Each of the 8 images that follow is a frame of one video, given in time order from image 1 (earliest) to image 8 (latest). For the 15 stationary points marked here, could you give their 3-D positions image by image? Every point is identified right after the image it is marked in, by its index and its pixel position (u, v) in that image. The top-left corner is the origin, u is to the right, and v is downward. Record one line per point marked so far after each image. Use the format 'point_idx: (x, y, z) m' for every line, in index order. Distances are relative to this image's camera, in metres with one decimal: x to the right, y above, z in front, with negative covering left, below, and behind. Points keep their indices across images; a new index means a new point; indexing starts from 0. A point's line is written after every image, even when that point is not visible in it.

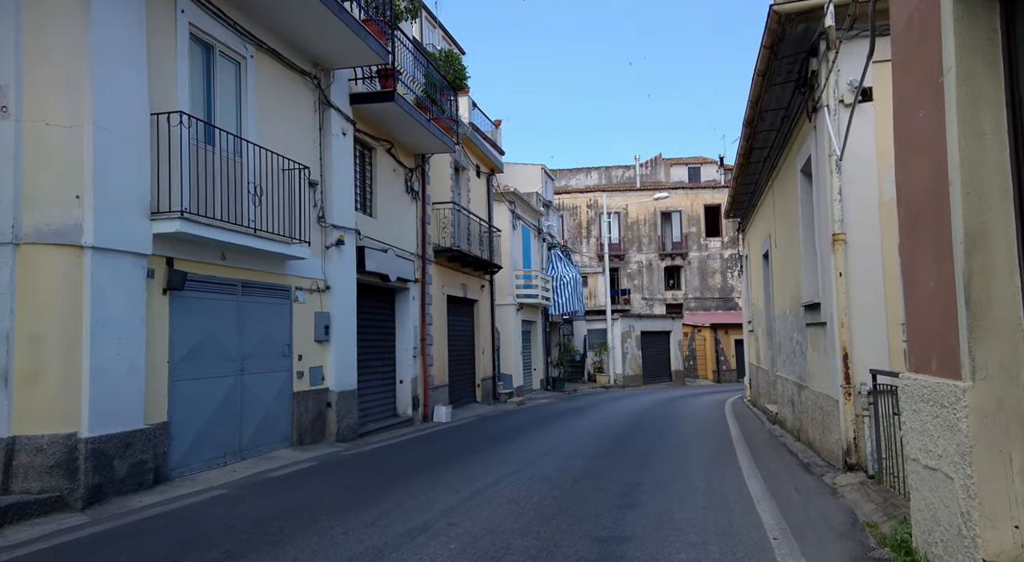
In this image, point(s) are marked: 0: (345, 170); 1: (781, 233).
0: (-2.6, +1.8, +12.4) m
1: (+4.6, +0.8, +13.1) m
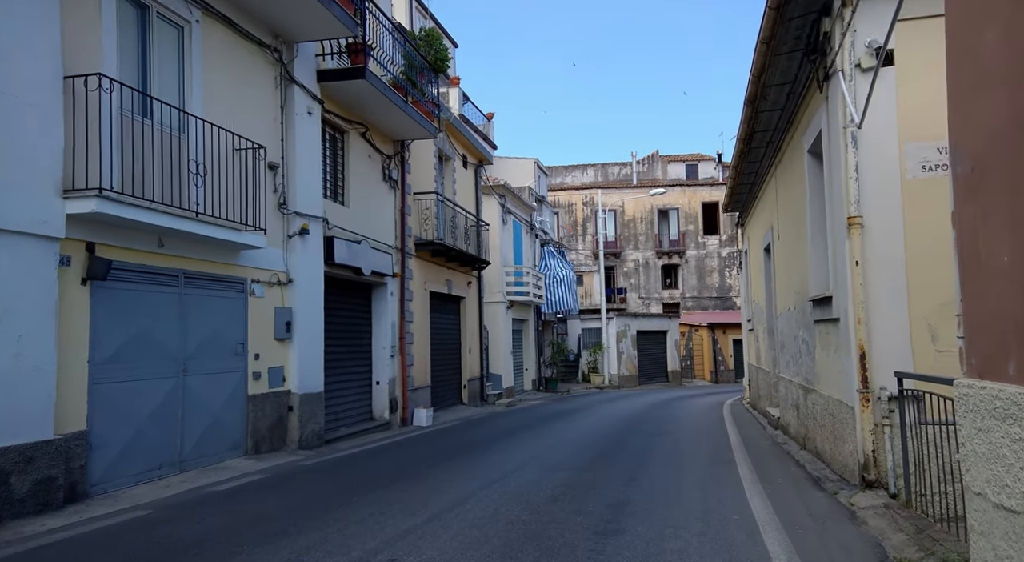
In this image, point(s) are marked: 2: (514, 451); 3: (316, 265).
0: (-2.9, +1.9, +11.3) m
1: (+4.3, +0.9, +12.1) m
2: (0.0, -2.8, +12.9) m
3: (-2.9, +0.2, +11.4) m
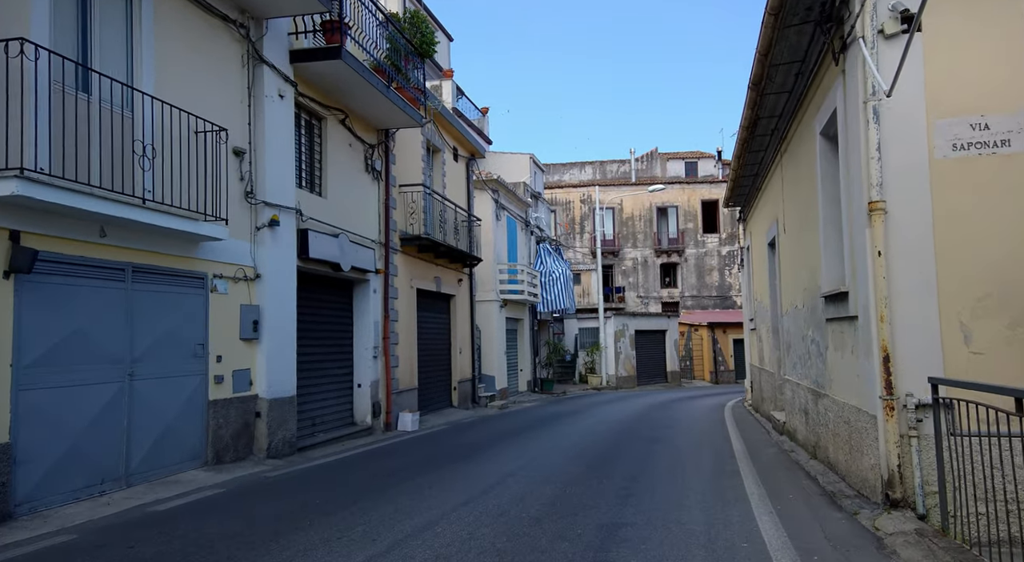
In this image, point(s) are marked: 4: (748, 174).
0: (-3.1, +1.9, +10.5) m
1: (+4.1, +1.0, +11.3) m
2: (-0.2, -2.7, +12.1) m
3: (-3.0, +0.3, +10.6) m
4: (+4.8, +2.2, +15.8) m
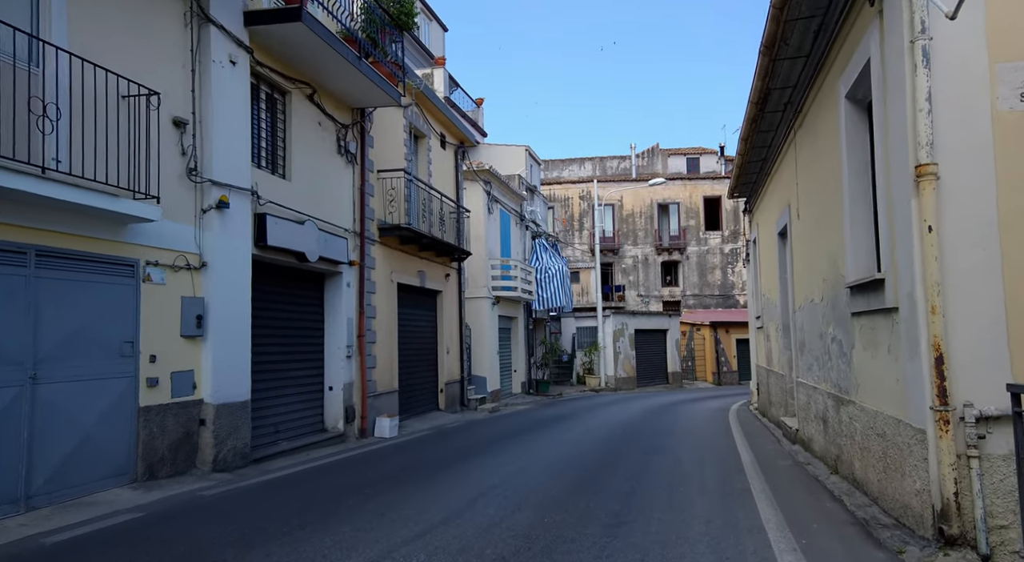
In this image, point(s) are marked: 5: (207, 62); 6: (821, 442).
0: (-3.3, +2.1, +9.3) m
1: (+3.9, +1.1, +10.2) m
2: (-0.4, -2.6, +10.9) m
3: (-3.3, +0.4, +9.4) m
4: (+4.6, +2.3, +14.6) m
5: (-3.5, +2.5, +8.9) m
6: (+3.7, -2.0, +9.4) m
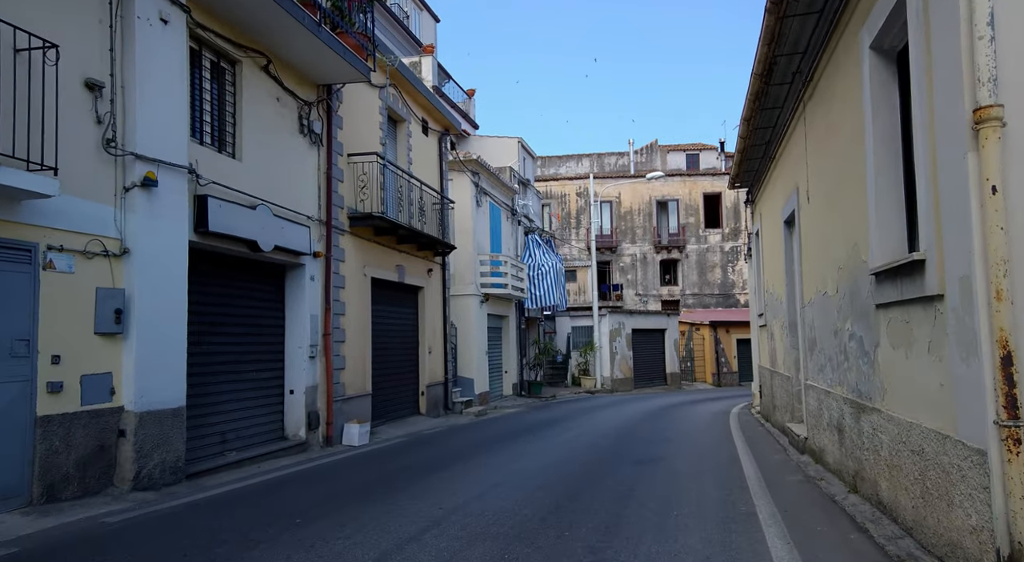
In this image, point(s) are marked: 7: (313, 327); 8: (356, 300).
0: (-3.6, +2.2, +8.2) m
1: (+3.5, +1.2, +9.0) m
2: (-0.7, -2.5, +9.7) m
3: (-3.6, +0.5, +8.2) m
4: (+4.3, +2.4, +13.5) m
5: (-3.8, +2.6, +7.7) m
6: (+3.4, -1.8, +8.2) m
7: (-3.0, -0.7, +11.8) m
8: (-2.7, -0.3, +13.4) m
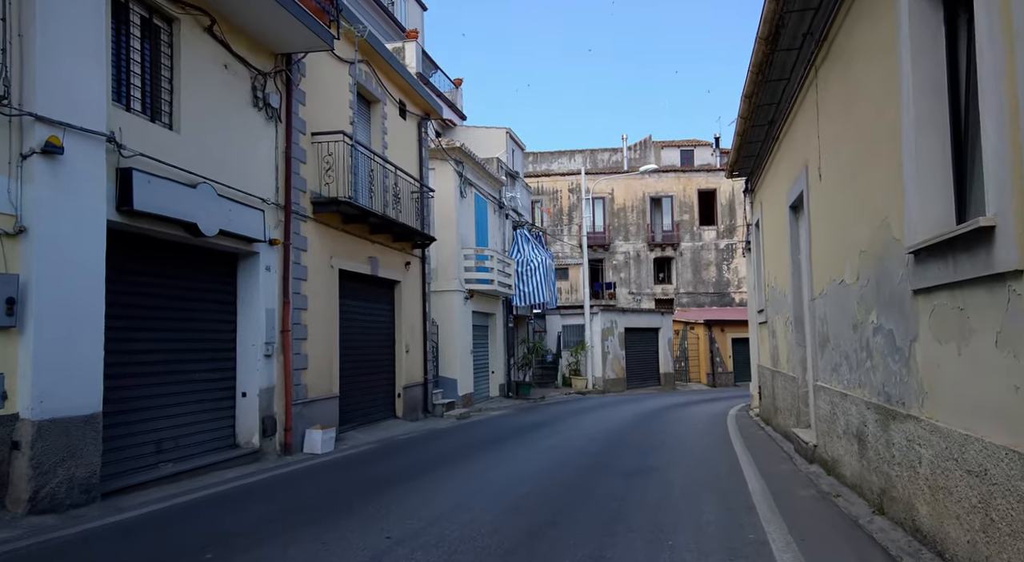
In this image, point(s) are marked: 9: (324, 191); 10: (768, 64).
0: (-3.9, +2.3, +7.0) m
1: (+3.3, +1.3, +7.9) m
2: (-1.0, -2.4, +8.6) m
3: (-3.9, +0.7, +7.1) m
4: (+4.0, +2.6, +12.4) m
5: (-4.1, +2.8, +6.6) m
6: (+3.1, -1.7, +7.1) m
7: (-3.3, -0.6, +10.7) m
8: (-3.0, -0.2, +12.3) m
9: (-3.0, +1.4, +12.2) m
10: (+3.2, +2.7, +9.8) m
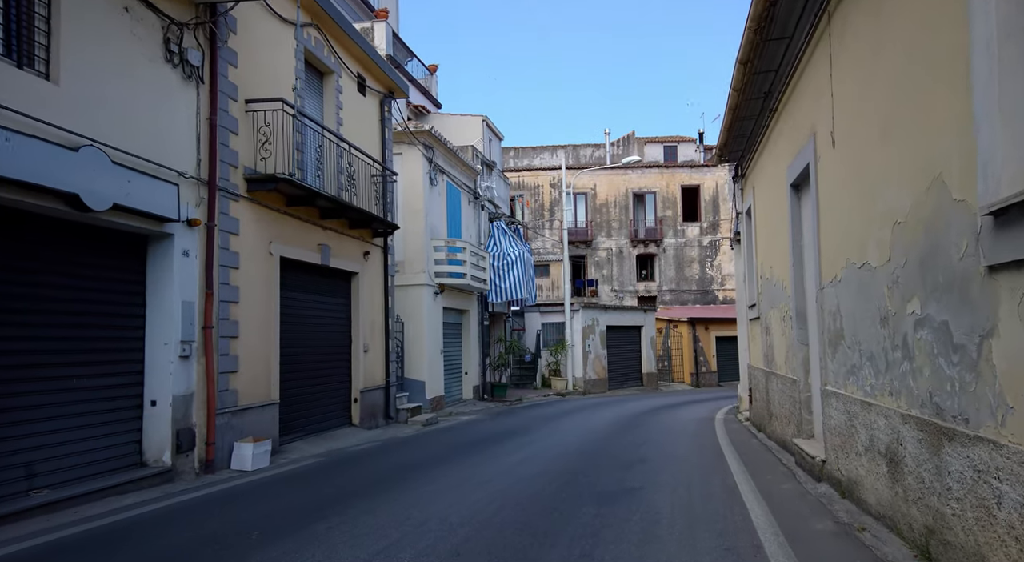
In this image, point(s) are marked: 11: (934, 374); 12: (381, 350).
0: (-4.3, +2.4, +5.5) m
1: (+2.8, +1.5, +6.5) m
2: (-1.4, -2.2, +7.1) m
3: (-4.3, +0.8, +5.5) m
4: (+3.5, +2.7, +11.0) m
5: (-4.5, +2.9, +5.0) m
6: (+2.7, -1.6, +5.7) m
7: (-3.8, -0.4, +9.1) m
8: (-3.5, -0.1, +10.7) m
9: (-3.5, +1.6, +10.7) m
10: (+2.8, +2.9, +8.3) m
11: (+2.6, -0.6, +4.7) m
12: (-2.6, -1.4, +15.7) m
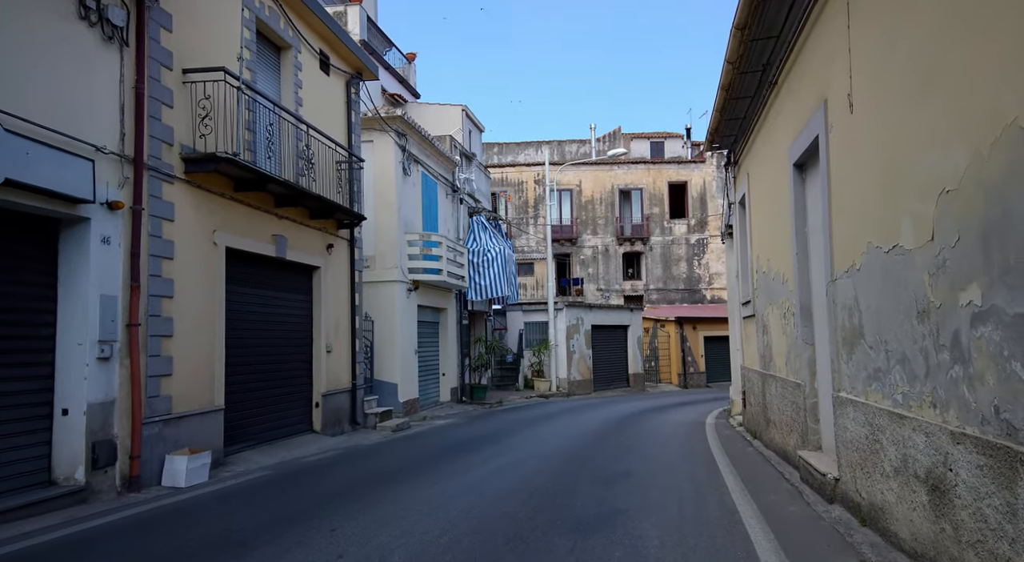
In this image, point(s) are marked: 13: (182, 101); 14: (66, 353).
0: (-4.6, +2.5, +4.3) m
1: (+2.6, +1.6, +5.4) m
2: (-1.7, -2.2, +6.0) m
3: (-4.5, +0.9, +4.3) m
4: (+3.1, +2.8, +9.9) m
5: (-4.7, +3.0, +3.8) m
6: (+2.5, -1.5, +4.6) m
7: (-4.1, -0.3, +7.9) m
8: (-3.9, 0.0, +9.5) m
9: (-3.8, +1.6, +9.5) m
10: (+2.5, +2.9, +7.3) m
11: (+2.3, -0.5, +3.6) m
12: (-3.1, -1.3, +14.5) m
13: (-3.9, +2.1, +9.3) m
14: (-4.4, -0.7, +7.6) m
